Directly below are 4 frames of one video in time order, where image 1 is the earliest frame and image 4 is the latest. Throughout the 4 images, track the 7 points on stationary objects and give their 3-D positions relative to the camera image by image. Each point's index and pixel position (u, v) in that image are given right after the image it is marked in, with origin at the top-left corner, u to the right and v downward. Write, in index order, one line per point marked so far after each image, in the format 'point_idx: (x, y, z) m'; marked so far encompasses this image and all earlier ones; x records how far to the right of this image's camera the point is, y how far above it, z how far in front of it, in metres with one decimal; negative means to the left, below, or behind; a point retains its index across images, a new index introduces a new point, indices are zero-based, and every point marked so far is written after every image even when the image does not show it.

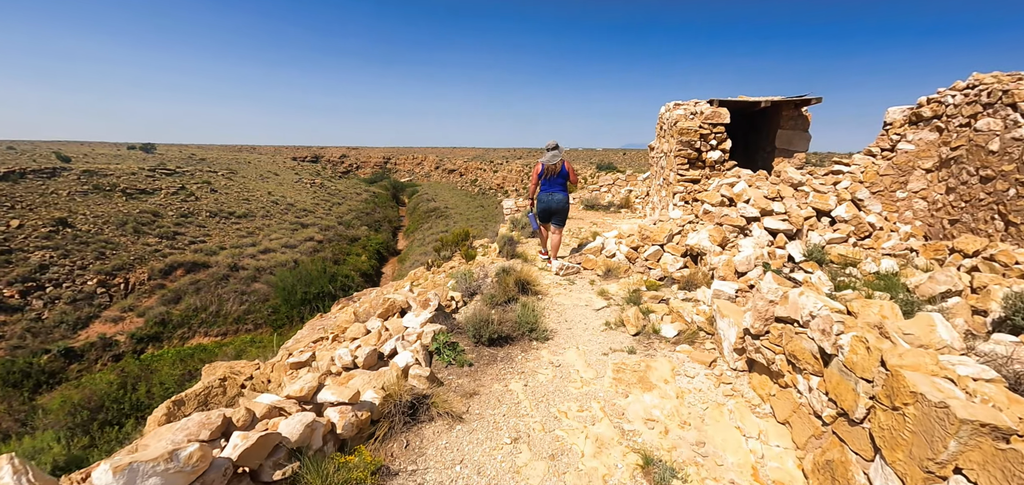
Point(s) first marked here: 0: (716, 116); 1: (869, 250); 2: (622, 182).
0: (+3.6, +2.2, +7.9) m
1: (+4.9, -0.1, +6.2) m
2: (+3.9, +2.2, +16.0) m
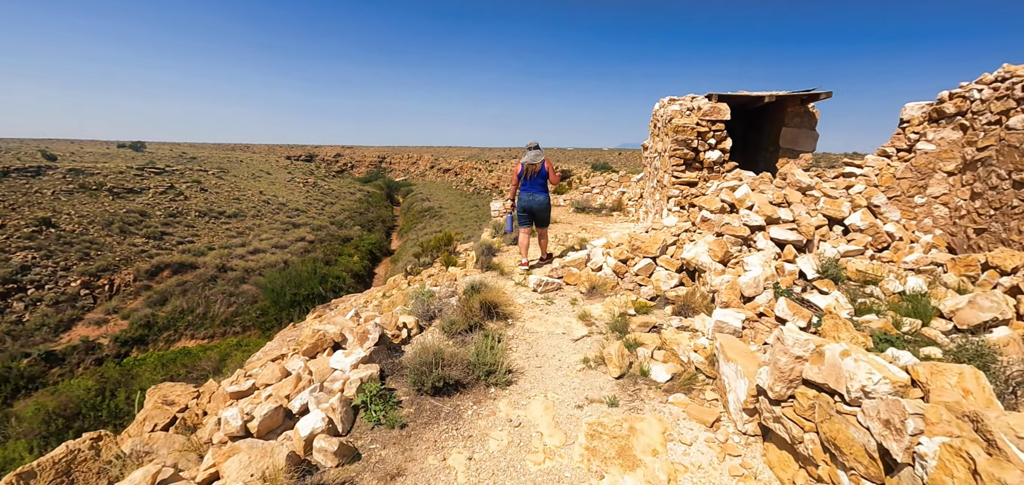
0: (+3.2, +2.1, +7.1) m
1: (+4.5, -0.3, +5.5) m
2: (+3.5, +2.0, +15.3) m
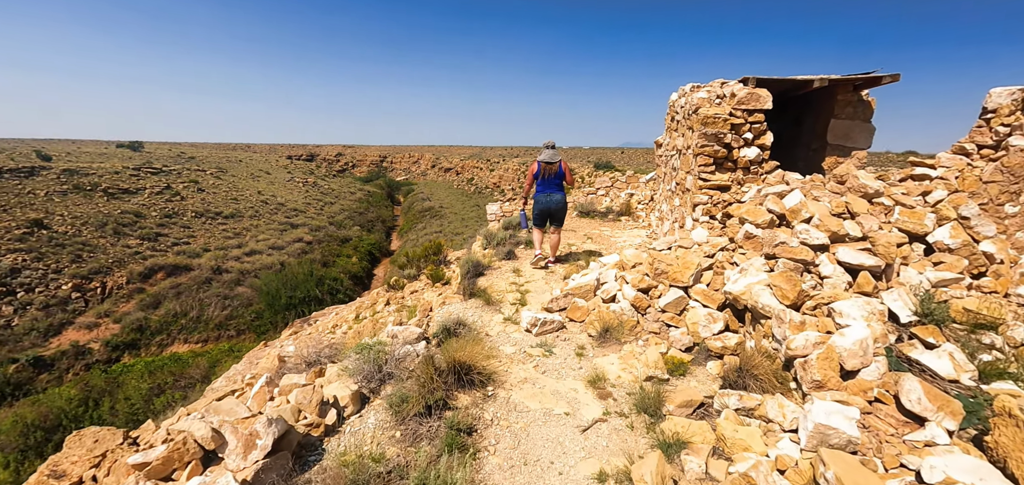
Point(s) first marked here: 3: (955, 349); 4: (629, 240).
0: (+3.1, +1.8, +5.8) m
1: (+4.4, -0.5, +4.1) m
2: (+3.4, +1.8, +13.9) m
3: (+3.2, -0.8, +3.2) m
4: (+2.2, +0.1, +8.4) m
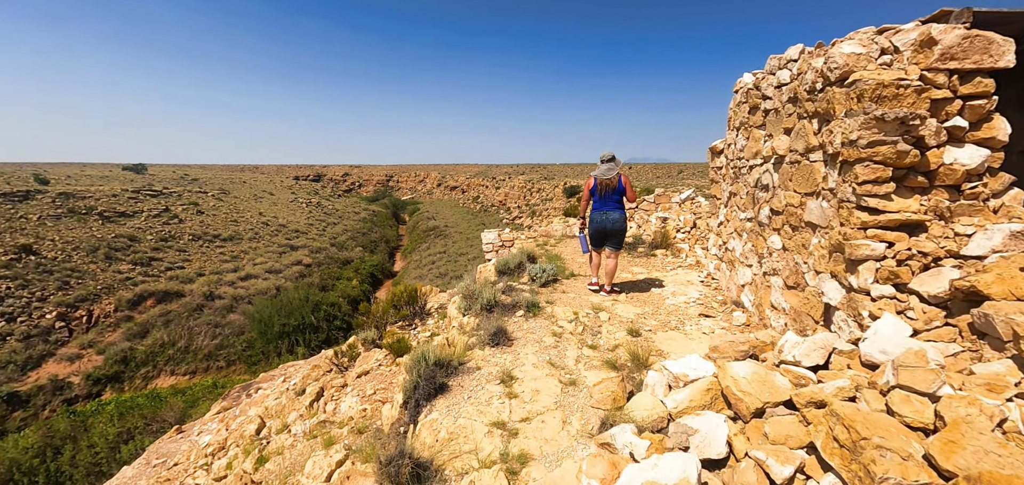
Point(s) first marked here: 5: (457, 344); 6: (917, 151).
0: (+2.9, +1.2, +2.9) m
1: (+4.3, -1.0, +1.1) m
2: (+3.4, +0.9, +11.0) m
3: (+3.0, -1.3, +0.3) m
4: (+2.1, -0.6, +5.5) m
5: (-0.5, -0.9, +4.3) m
6: (+2.6, +0.6, +3.0) m
